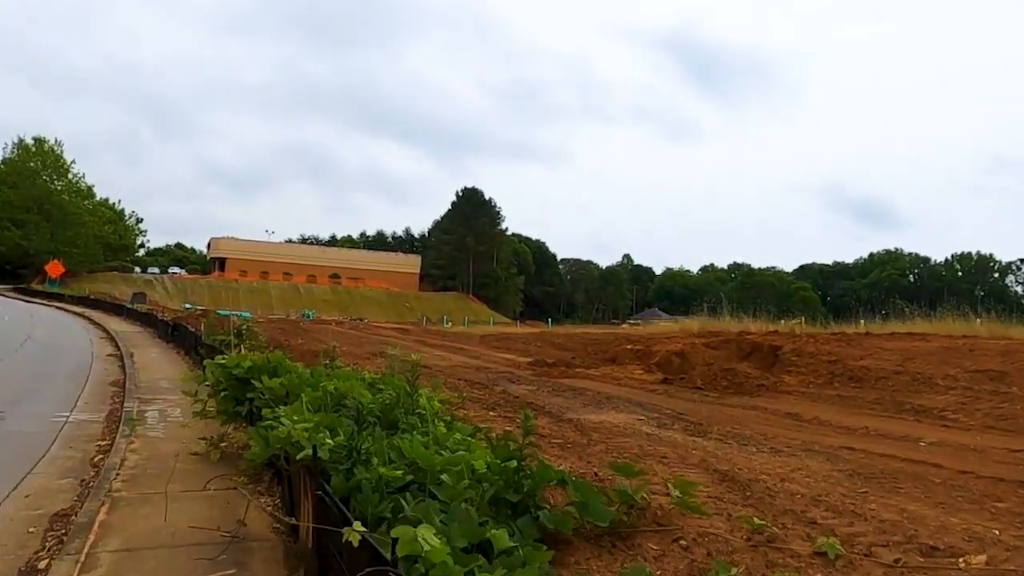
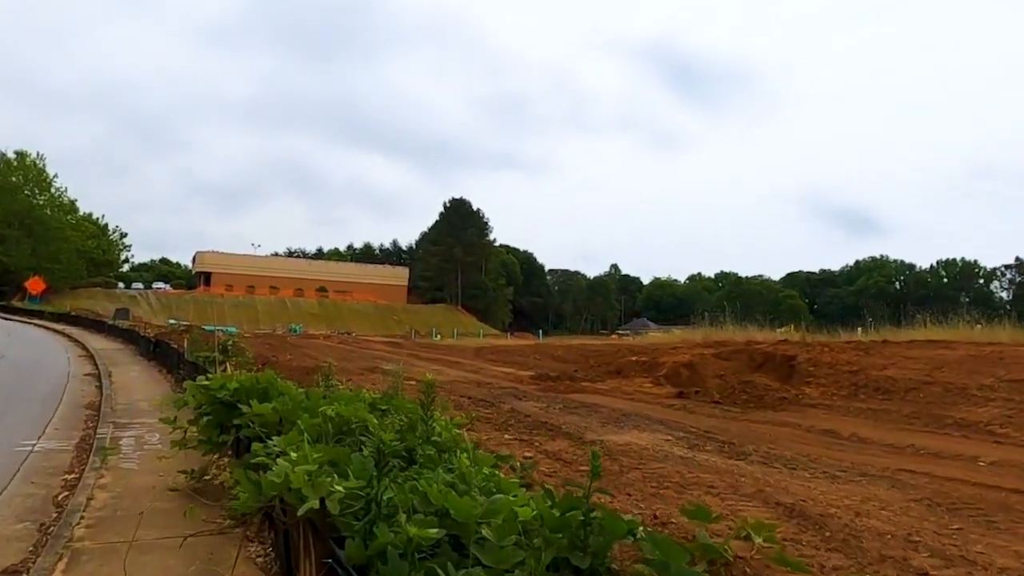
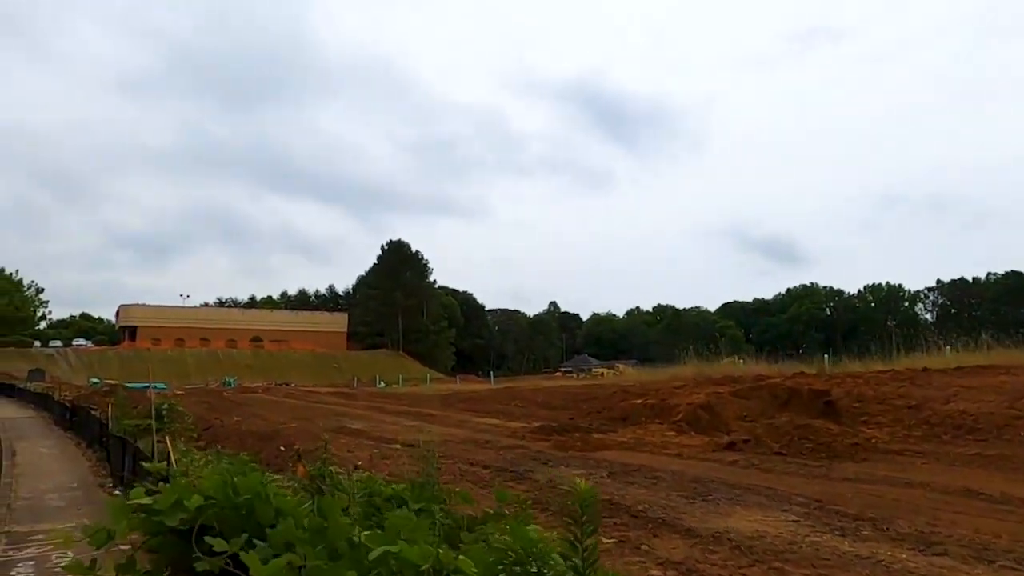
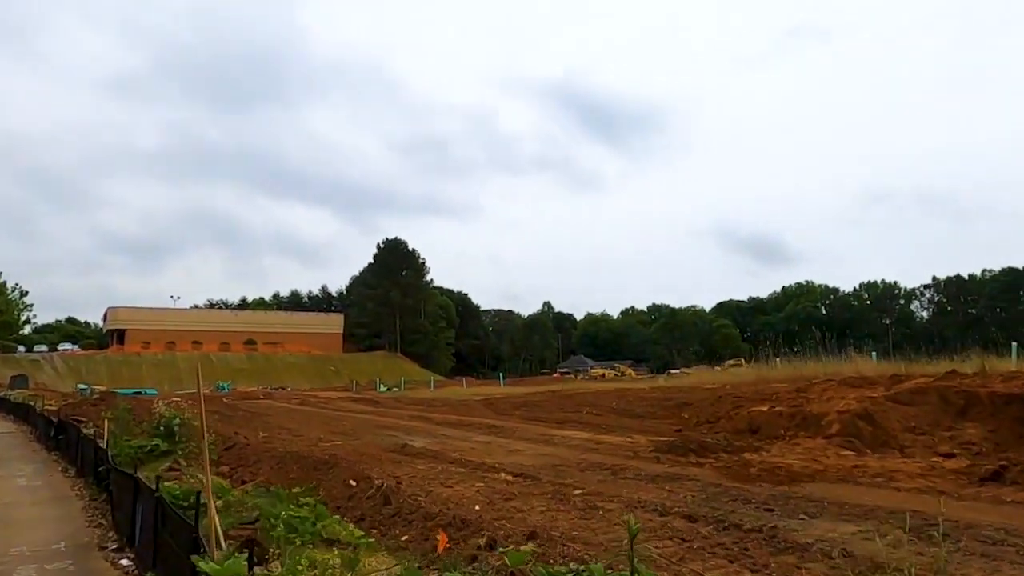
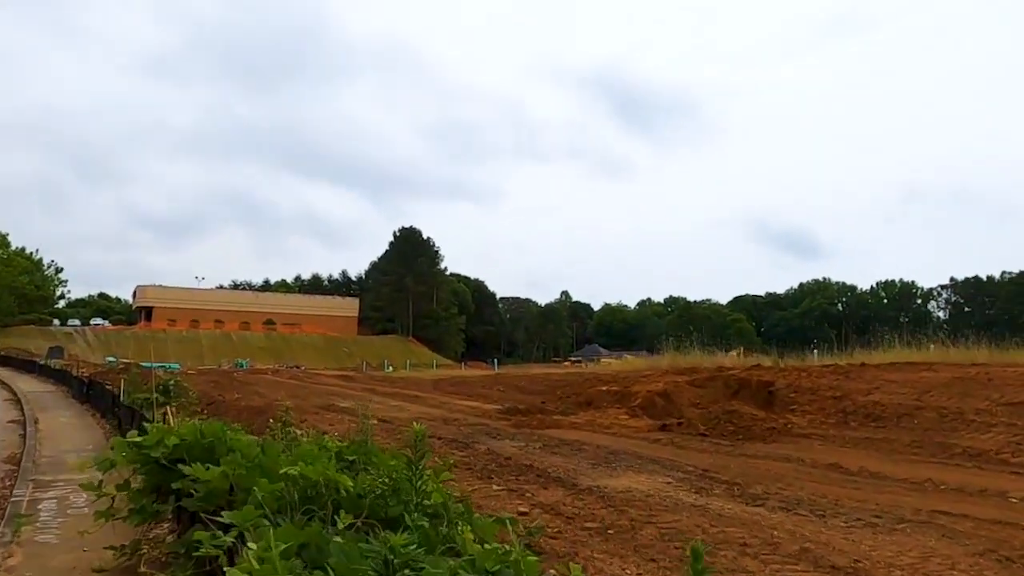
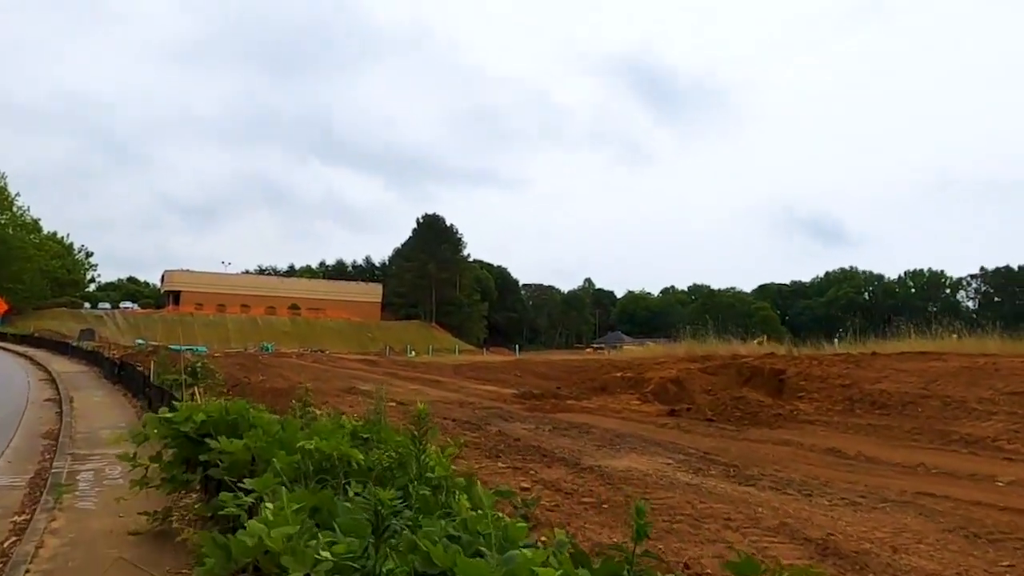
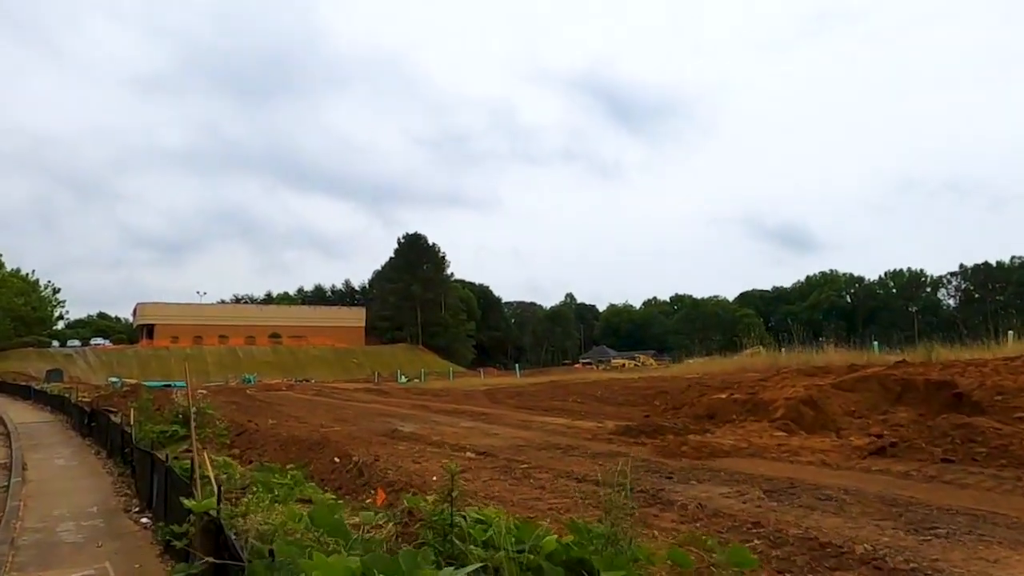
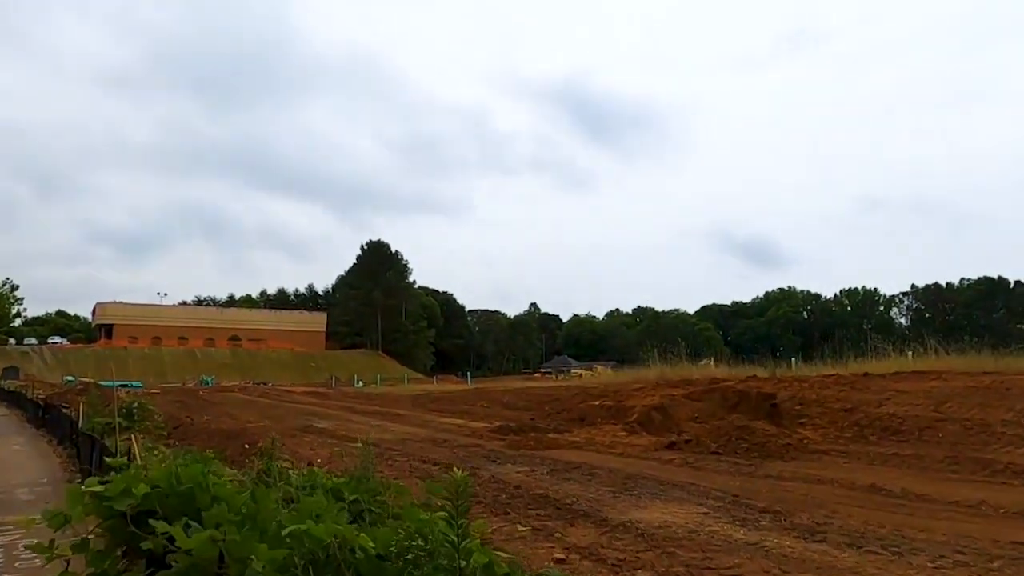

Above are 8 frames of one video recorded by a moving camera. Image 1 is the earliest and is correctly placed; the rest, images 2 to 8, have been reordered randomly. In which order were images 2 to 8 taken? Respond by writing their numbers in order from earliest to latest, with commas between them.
2, 6, 5, 8, 3, 7, 4
